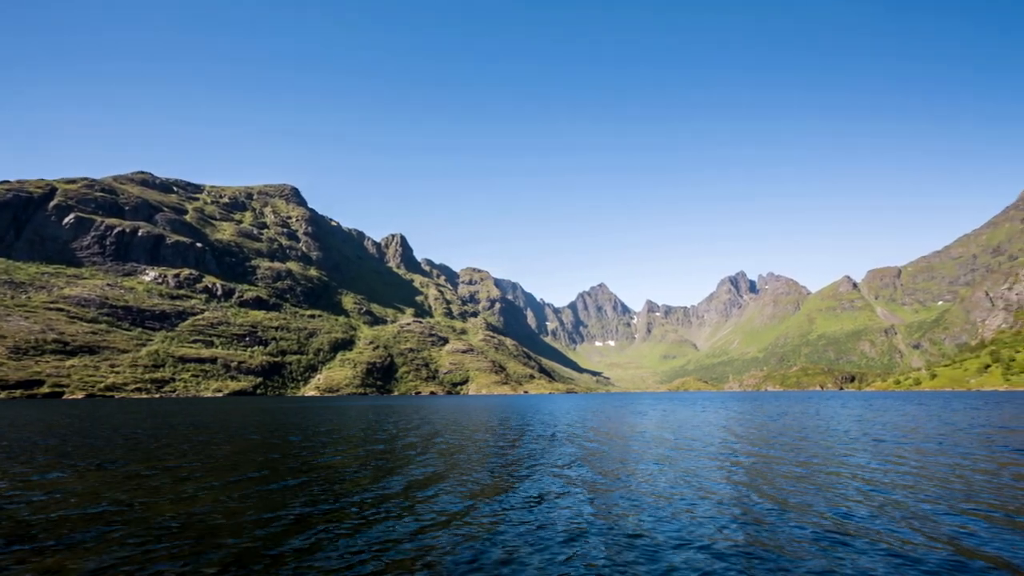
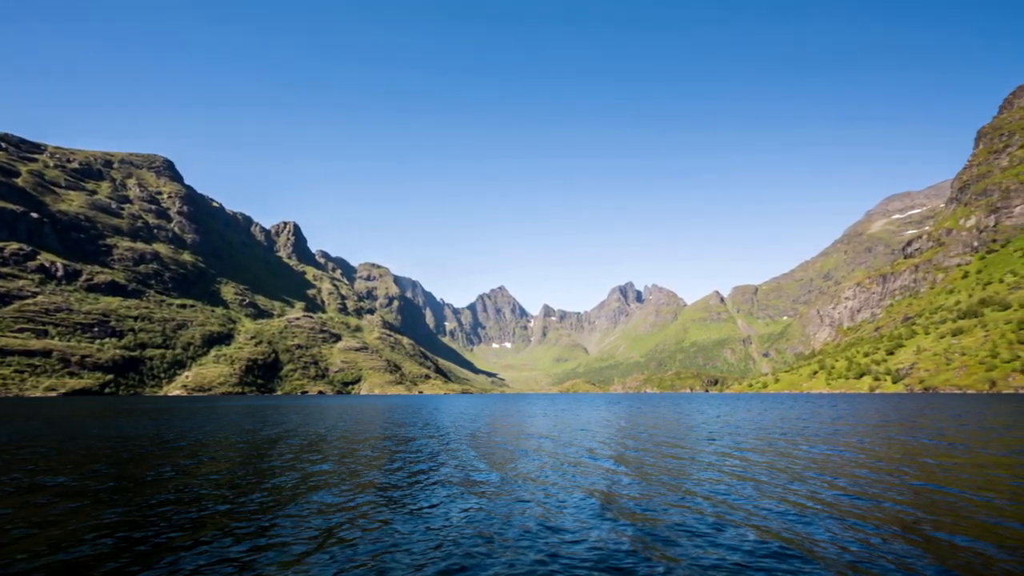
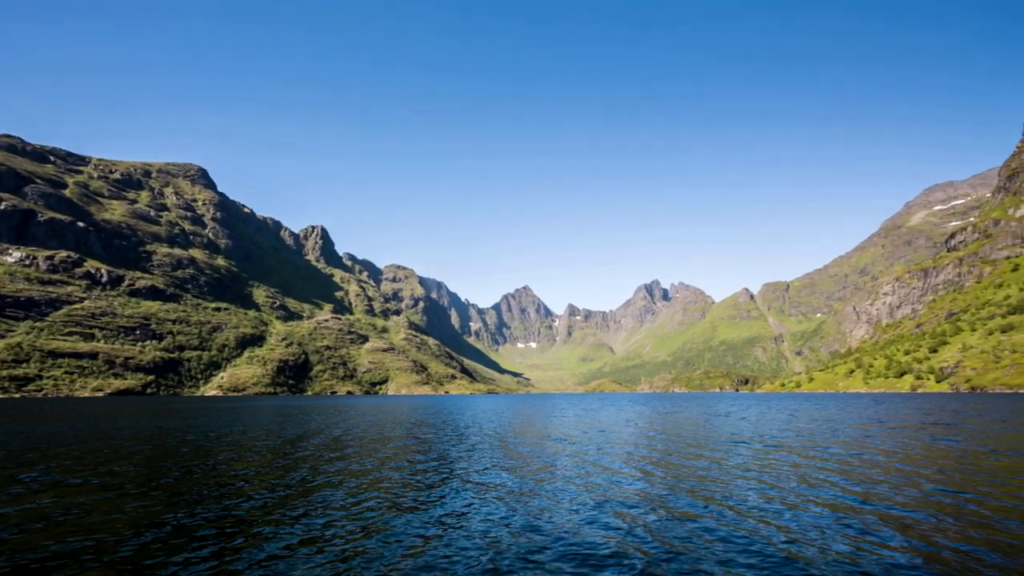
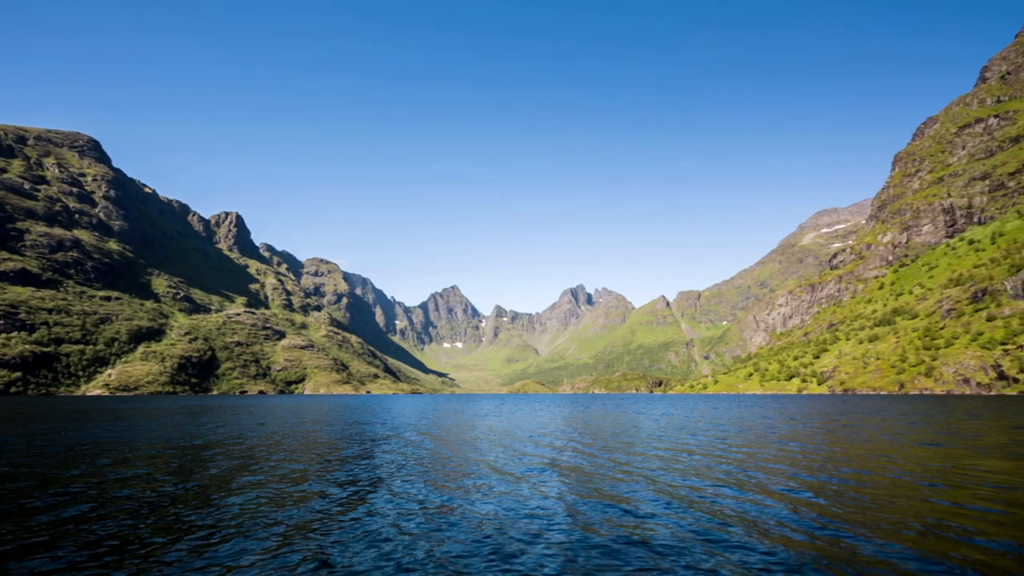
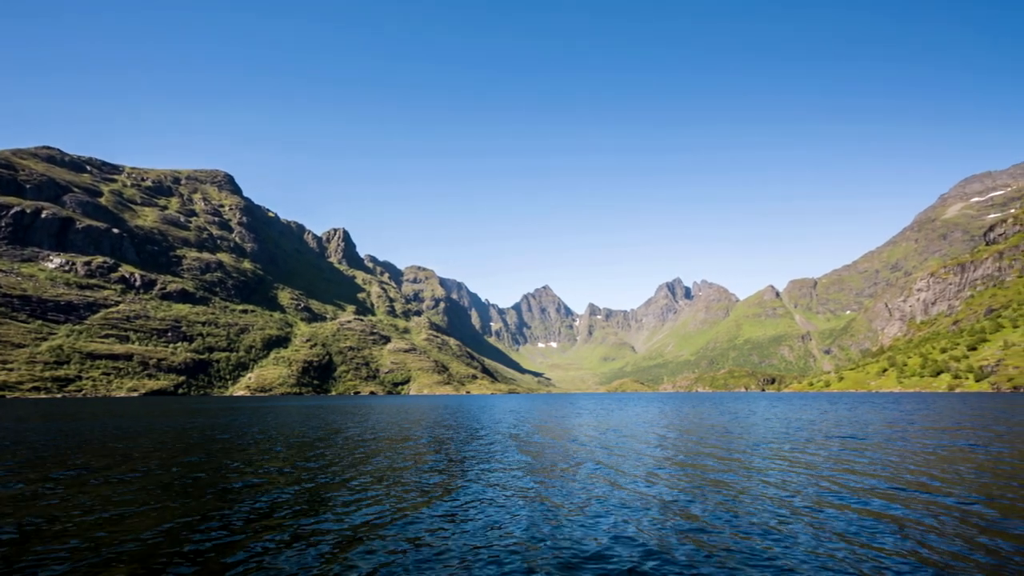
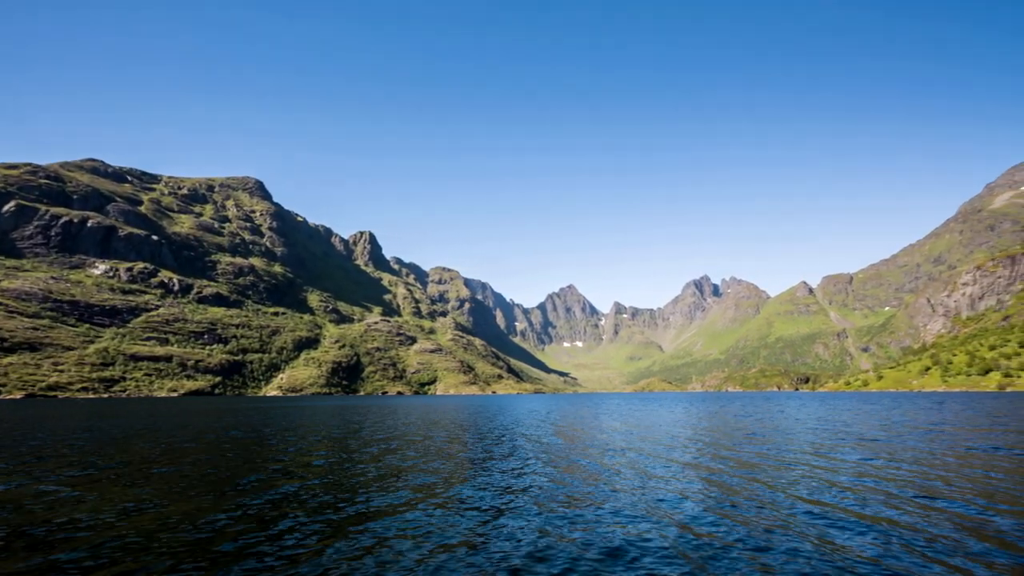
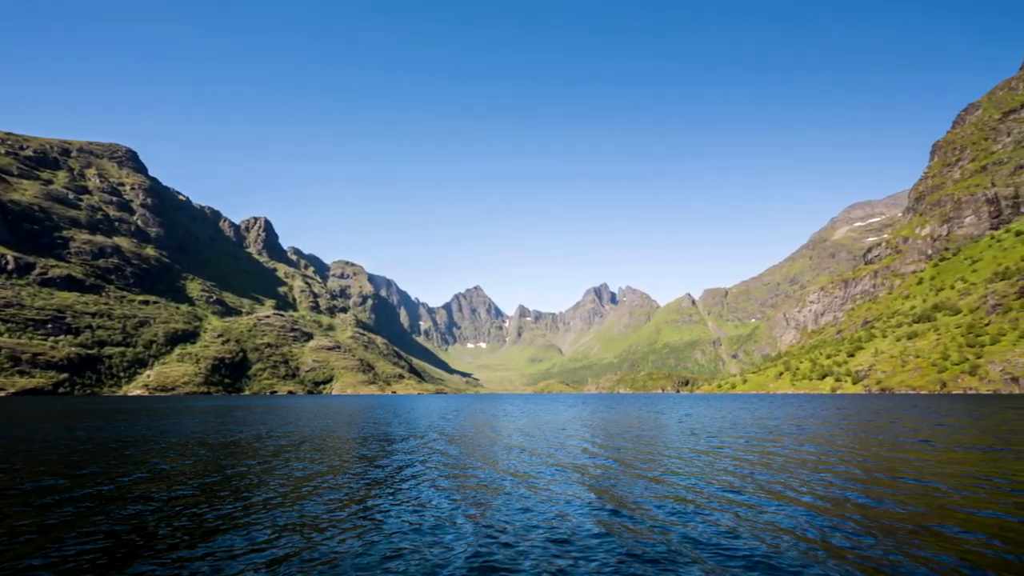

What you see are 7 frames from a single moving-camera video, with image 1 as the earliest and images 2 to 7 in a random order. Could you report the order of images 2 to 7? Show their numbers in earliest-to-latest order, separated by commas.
6, 5, 3, 2, 7, 4
